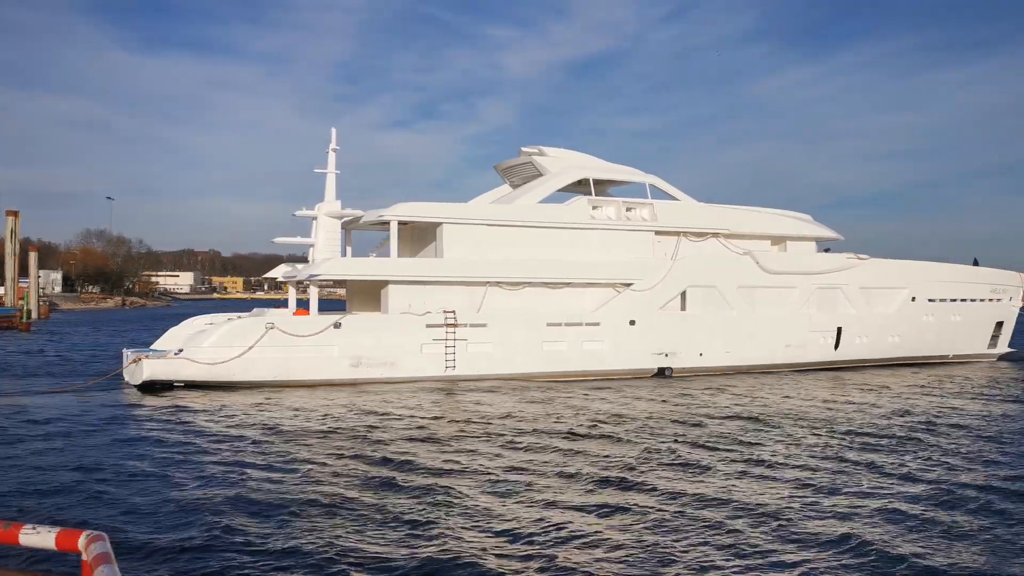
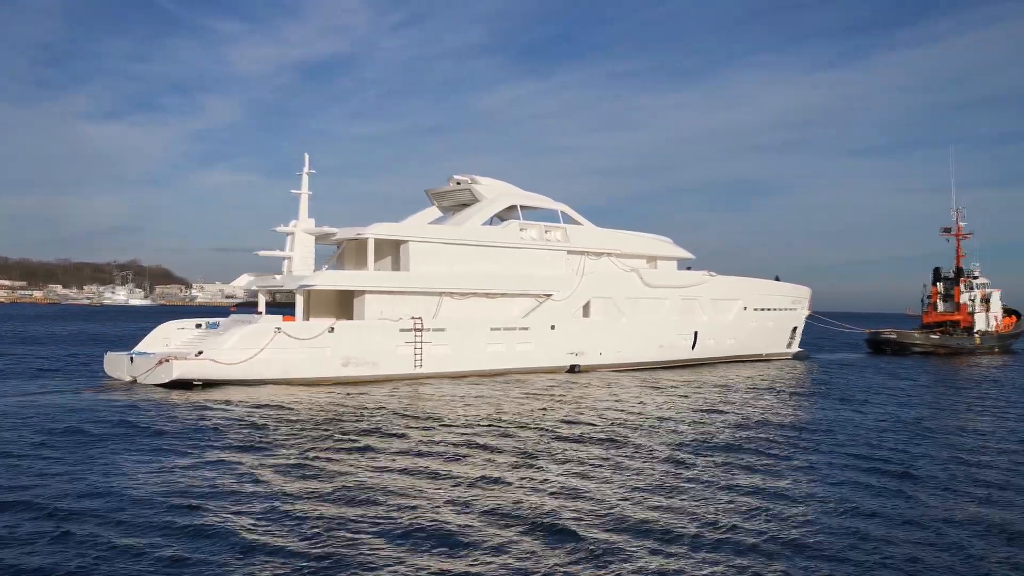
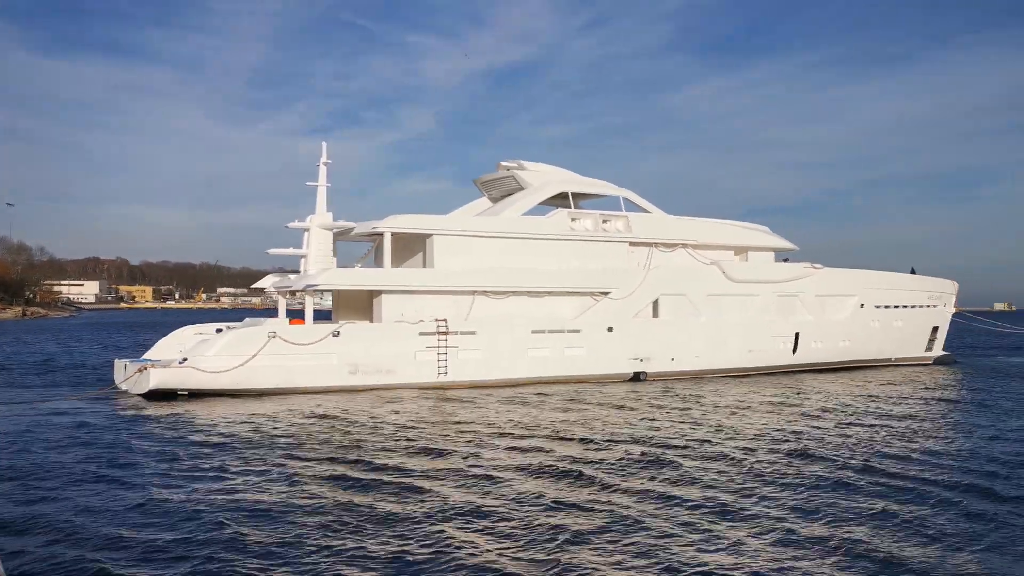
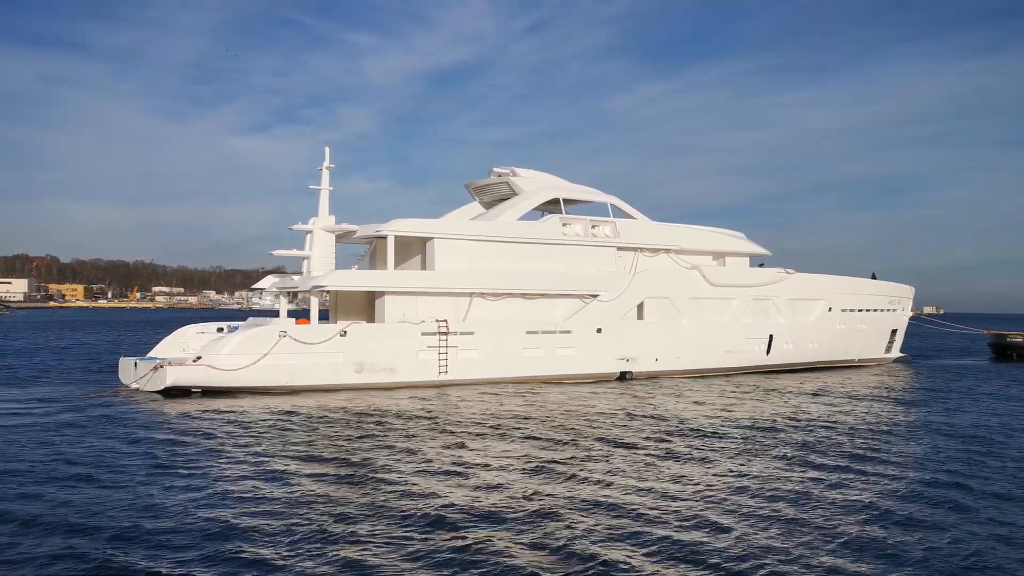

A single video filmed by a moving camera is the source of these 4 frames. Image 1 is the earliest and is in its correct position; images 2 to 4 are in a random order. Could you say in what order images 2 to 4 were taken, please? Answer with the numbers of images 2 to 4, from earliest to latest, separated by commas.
3, 4, 2
